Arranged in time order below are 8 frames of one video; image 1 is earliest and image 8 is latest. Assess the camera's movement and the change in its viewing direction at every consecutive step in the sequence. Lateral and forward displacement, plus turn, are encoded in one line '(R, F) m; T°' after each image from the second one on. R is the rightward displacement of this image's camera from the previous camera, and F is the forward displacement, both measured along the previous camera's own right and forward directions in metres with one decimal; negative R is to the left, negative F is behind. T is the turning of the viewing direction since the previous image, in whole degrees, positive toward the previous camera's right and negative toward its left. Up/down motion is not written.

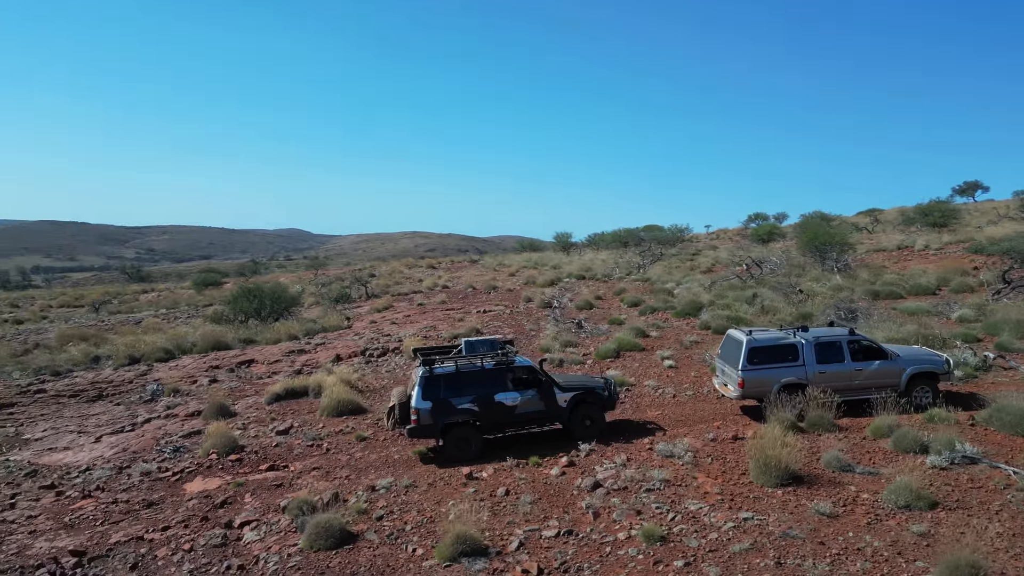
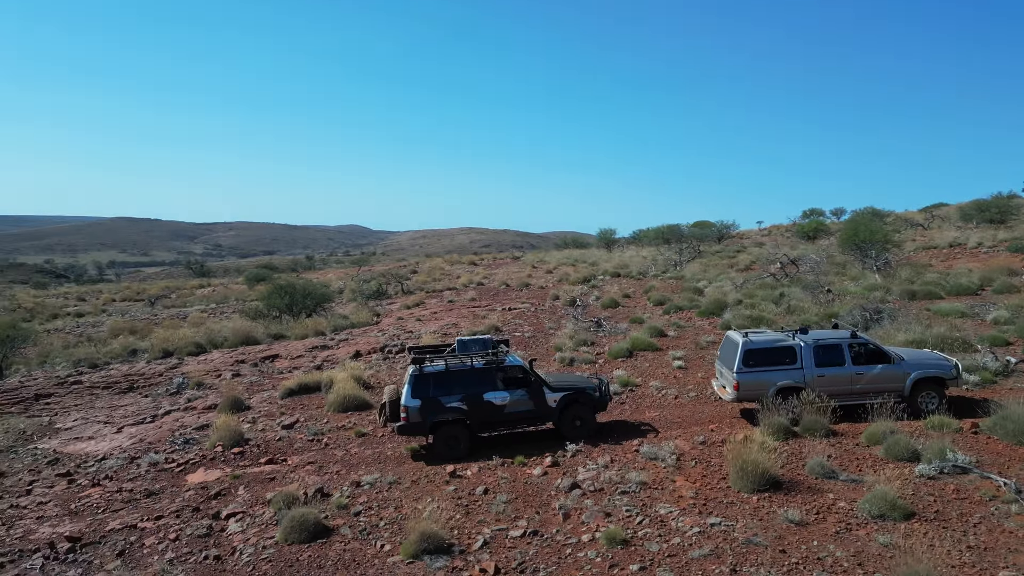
(+1.0, 0.0) m; -4°
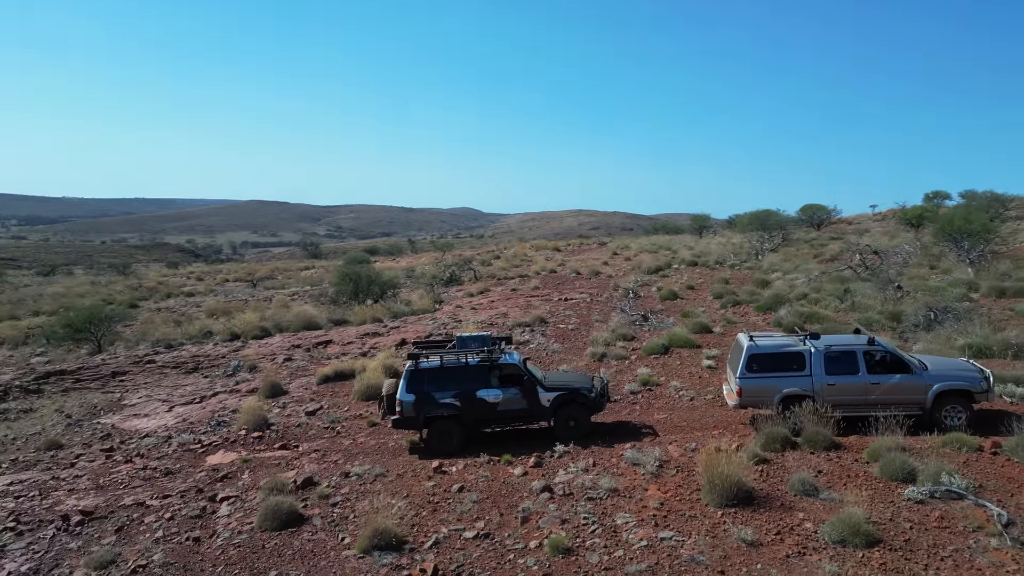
(+1.7, +0.1) m; -8°
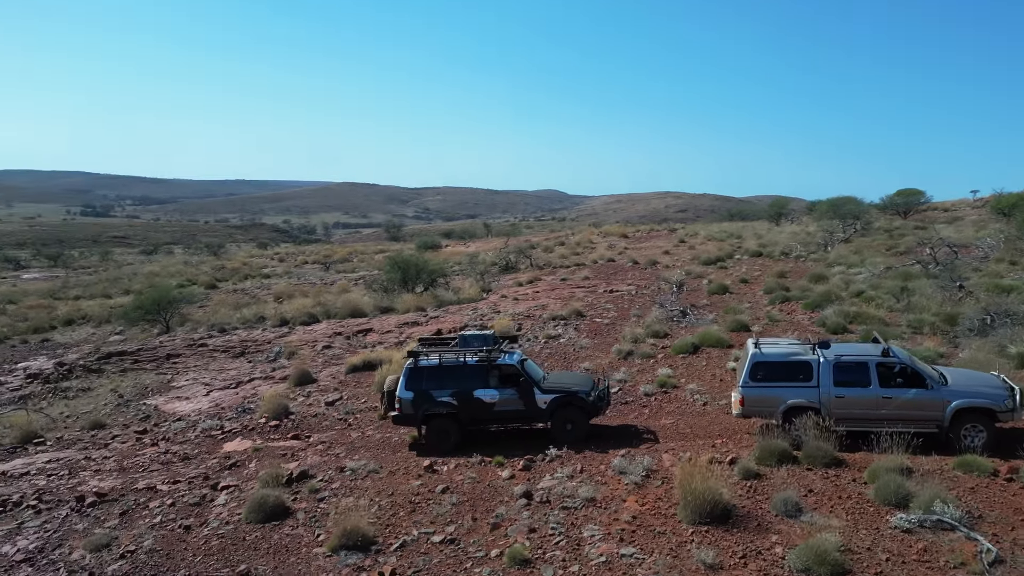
(+1.3, +0.2) m; -6°
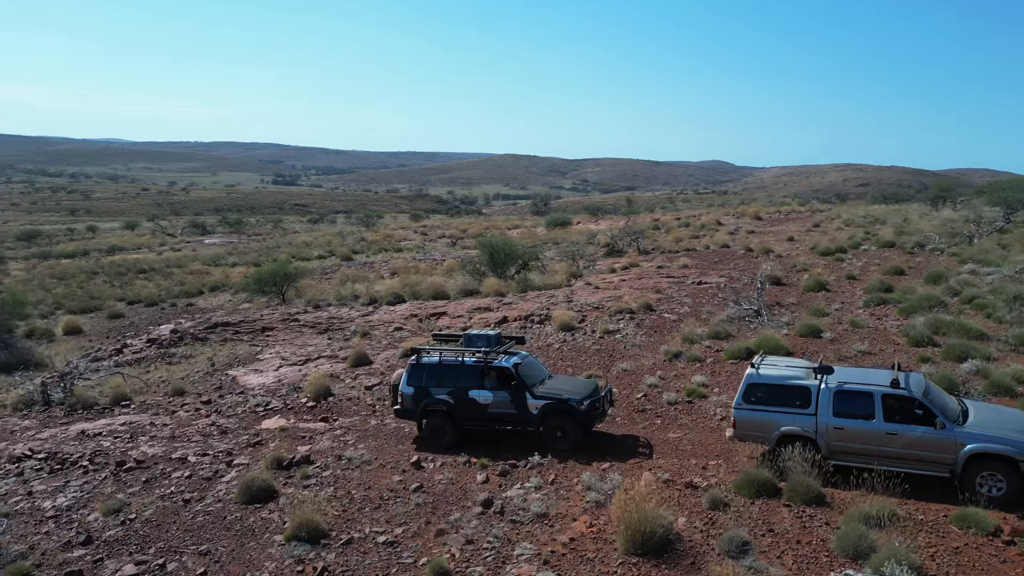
(+2.3, +0.3) m; -12°
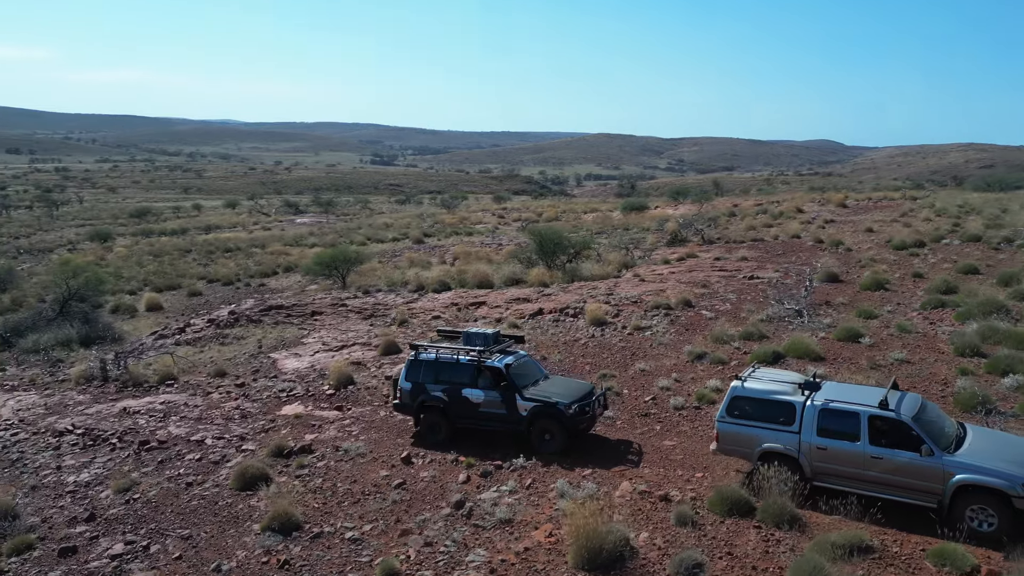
(+1.4, +0.1) m; -7°
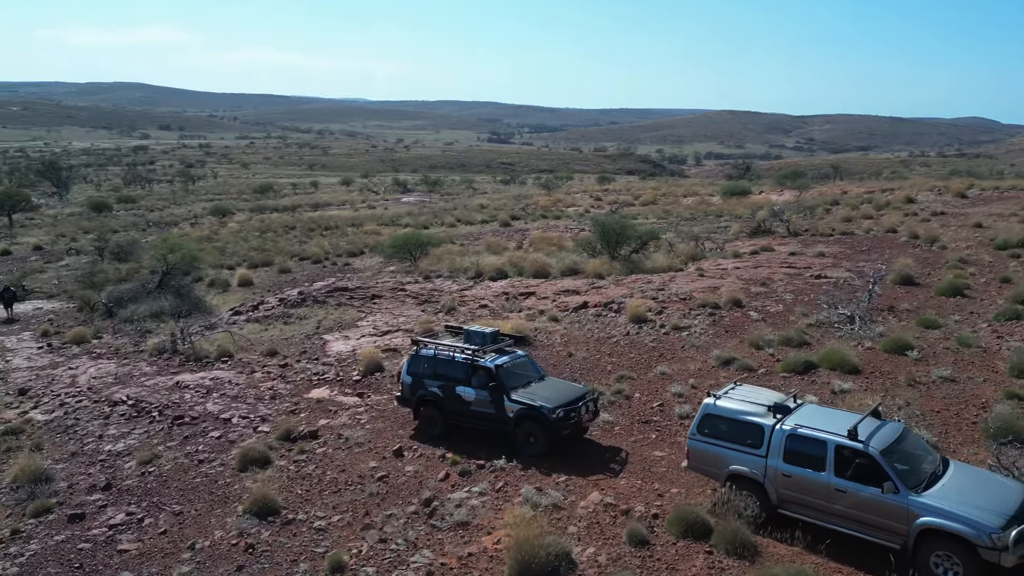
(+1.7, +0.1) m; -8°
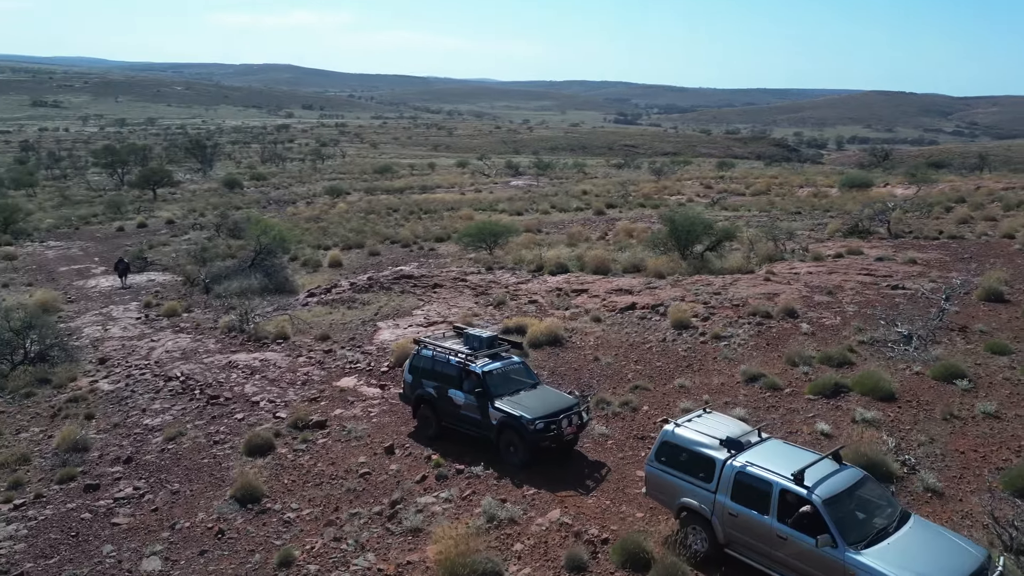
(+1.9, +0.2) m; -9°
